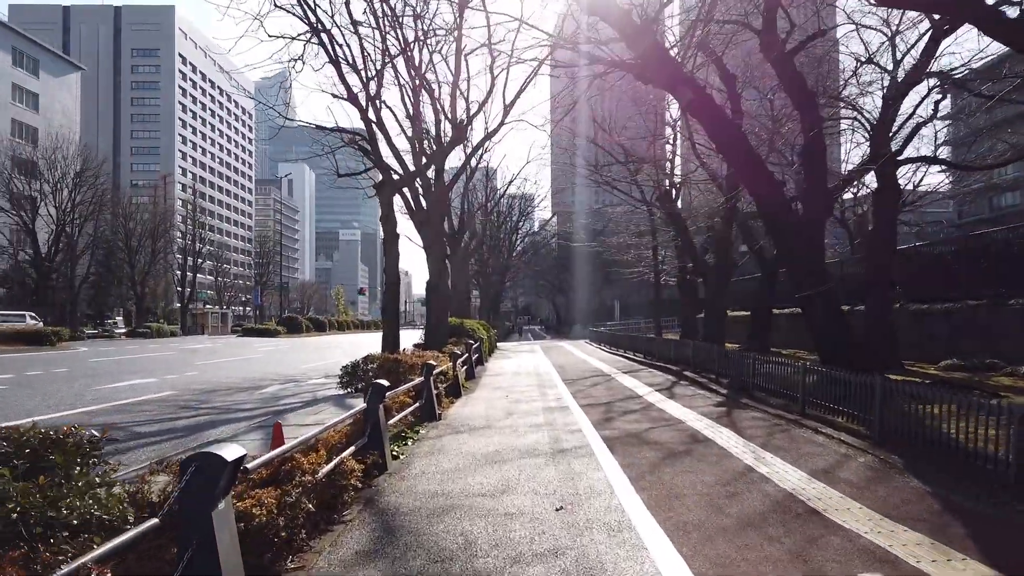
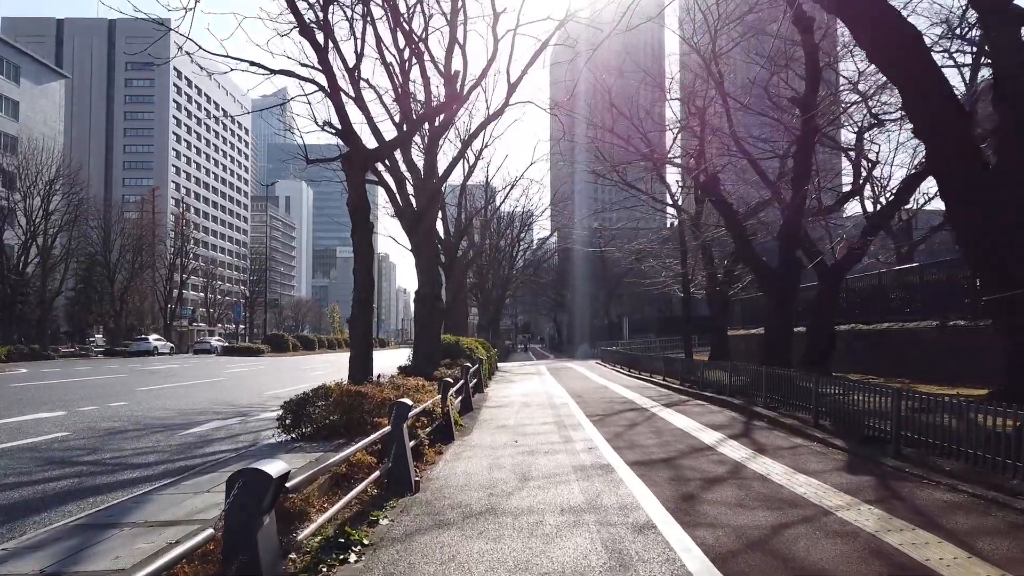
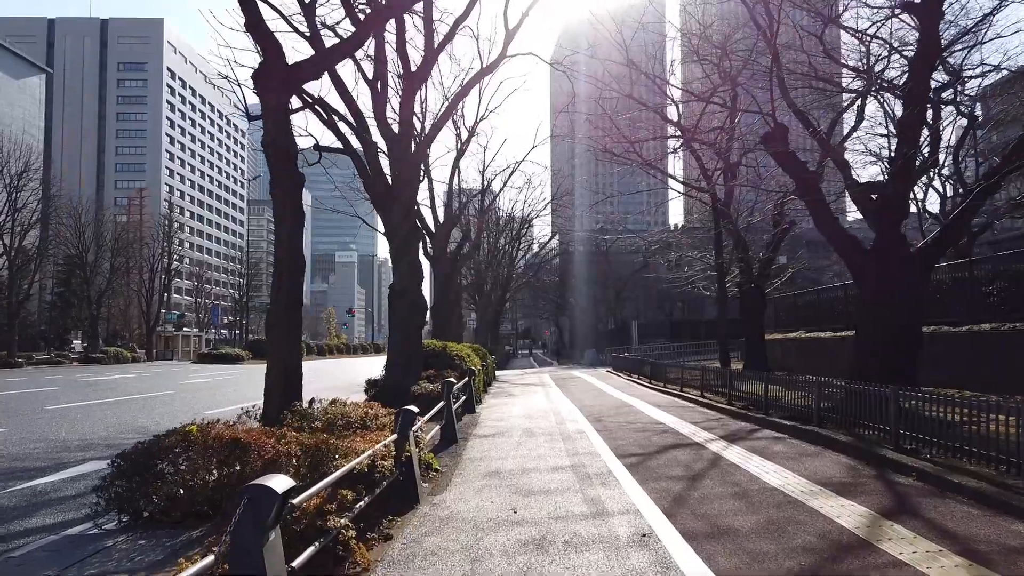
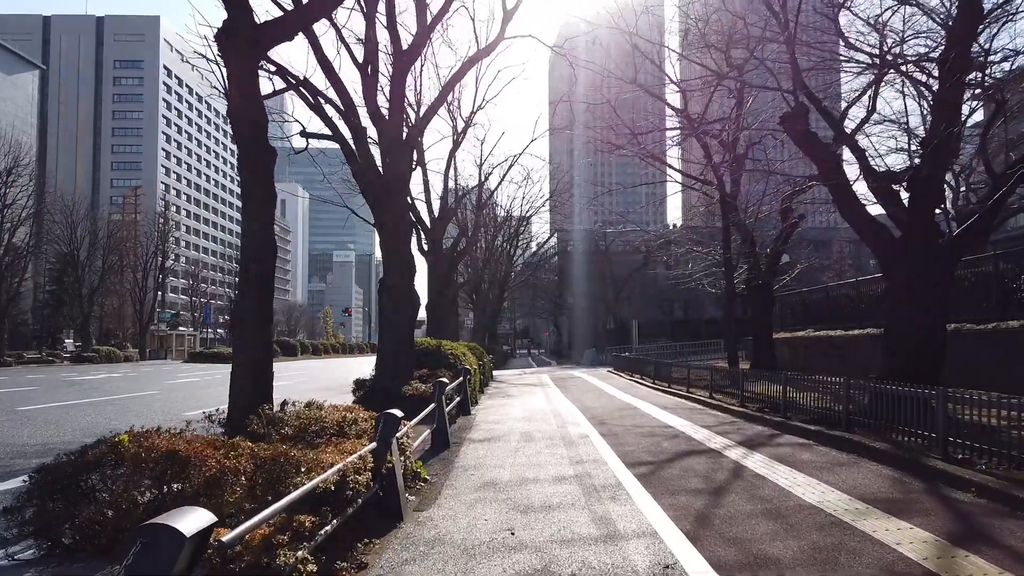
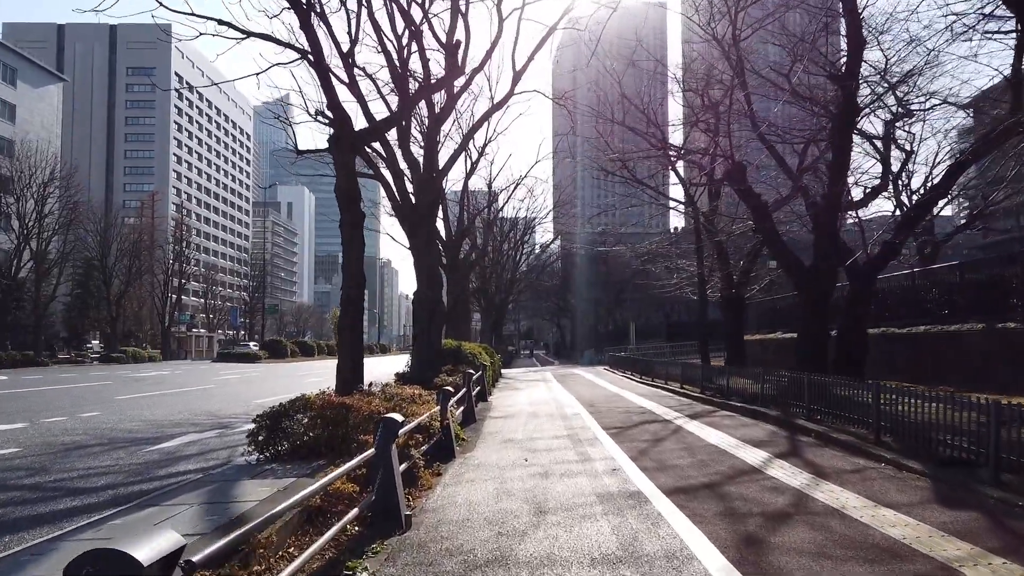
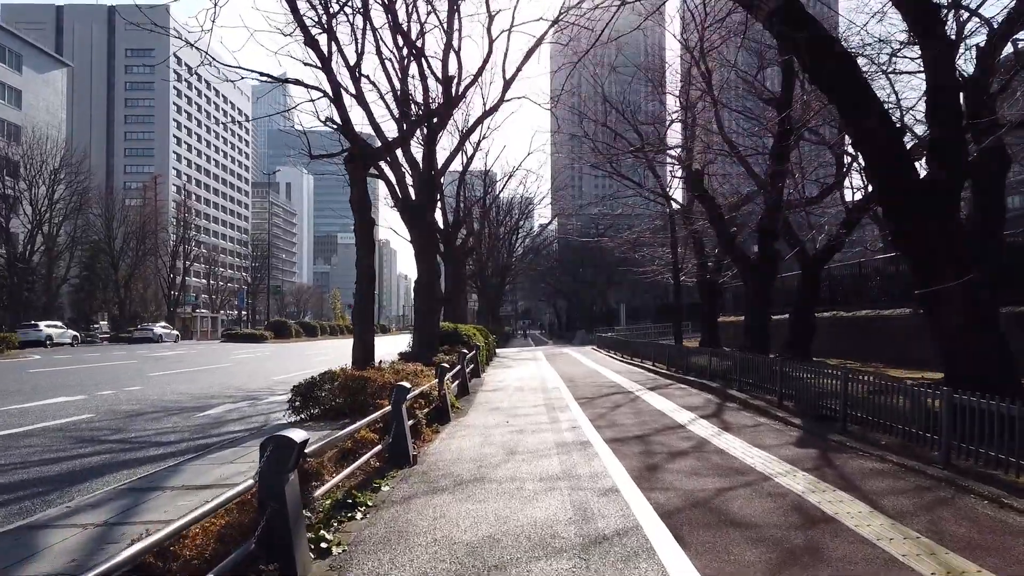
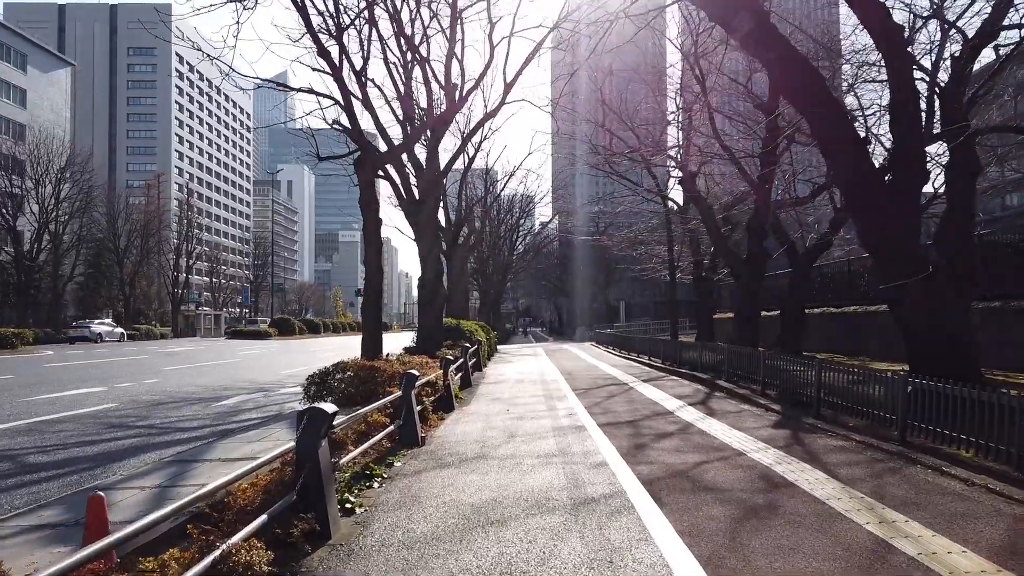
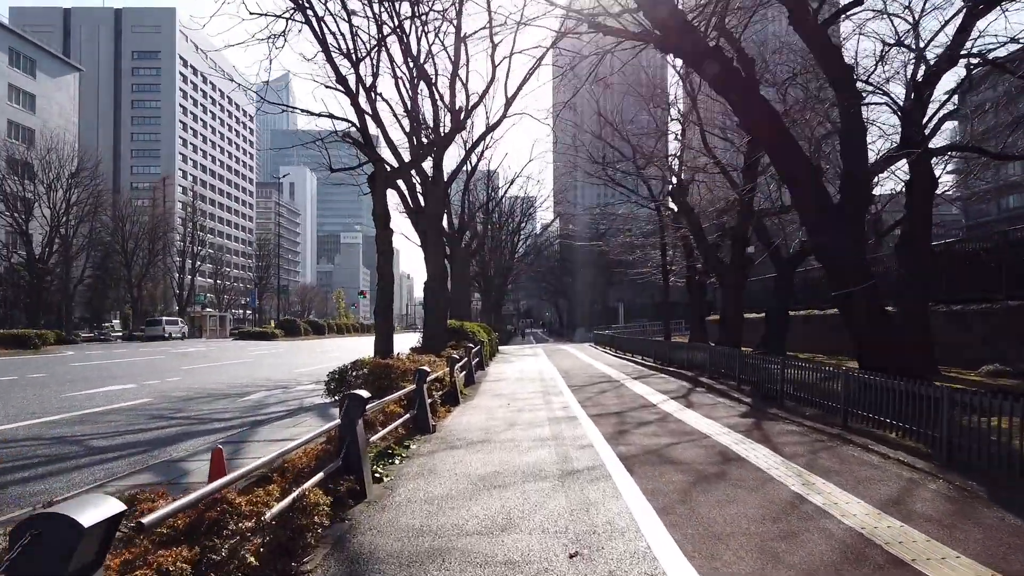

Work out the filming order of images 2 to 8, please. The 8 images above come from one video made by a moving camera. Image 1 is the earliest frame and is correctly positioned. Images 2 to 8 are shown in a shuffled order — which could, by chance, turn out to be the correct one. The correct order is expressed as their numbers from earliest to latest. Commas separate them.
8, 7, 6, 2, 5, 3, 4
